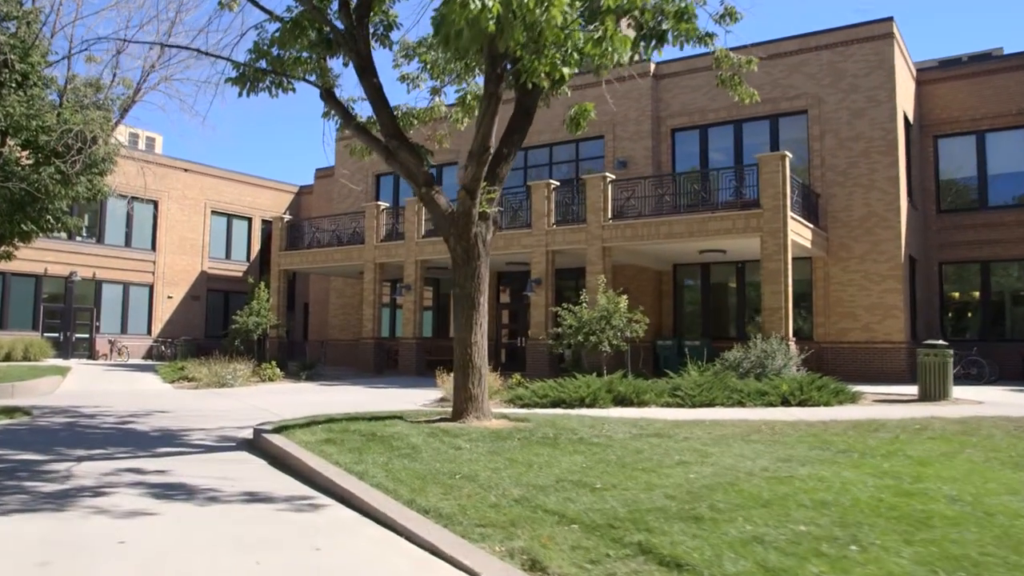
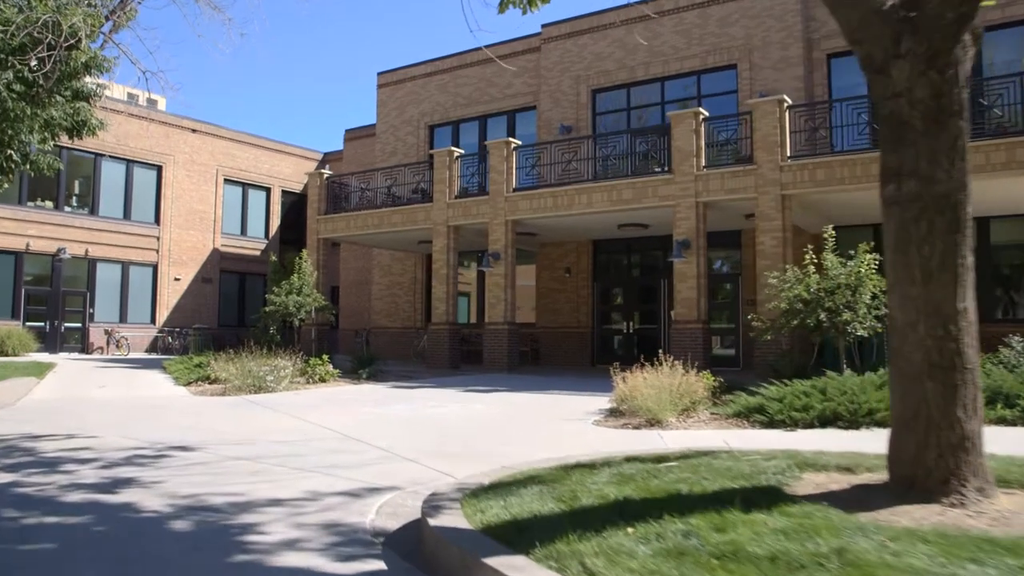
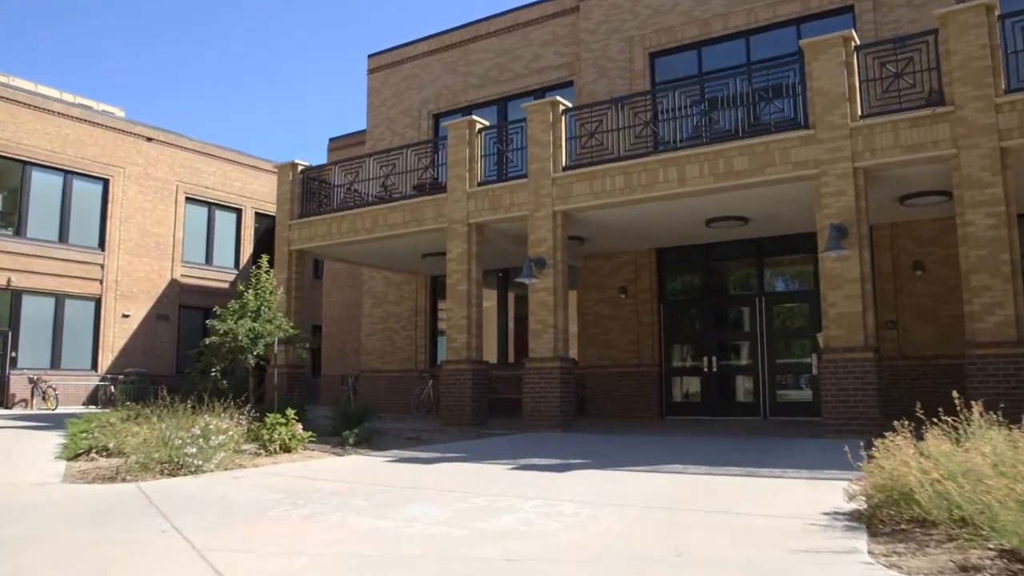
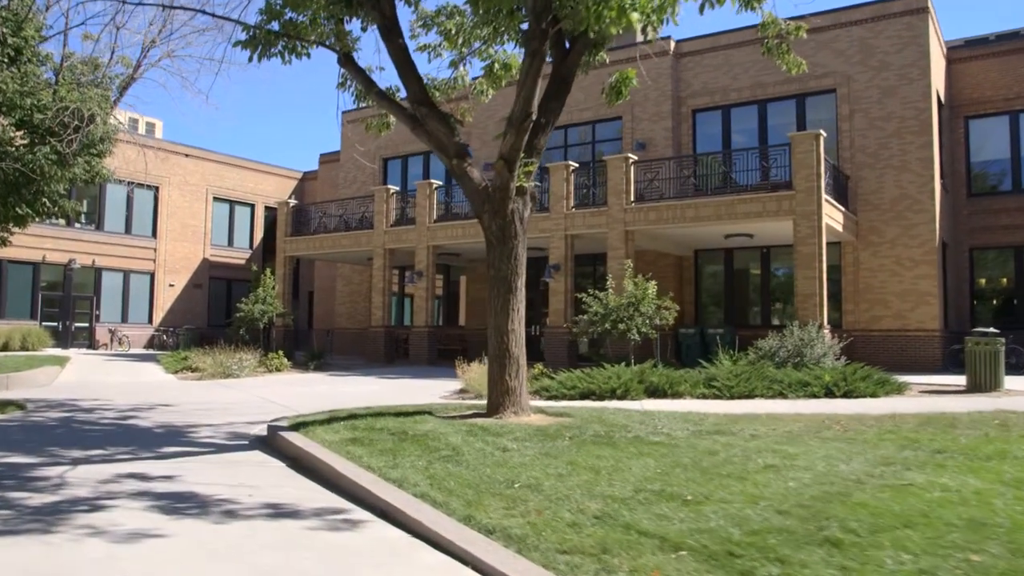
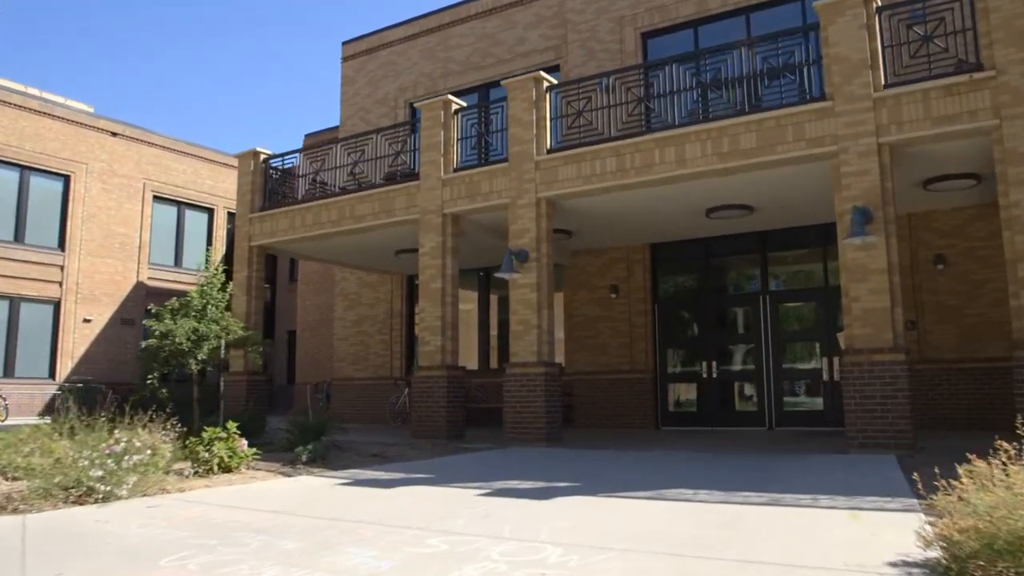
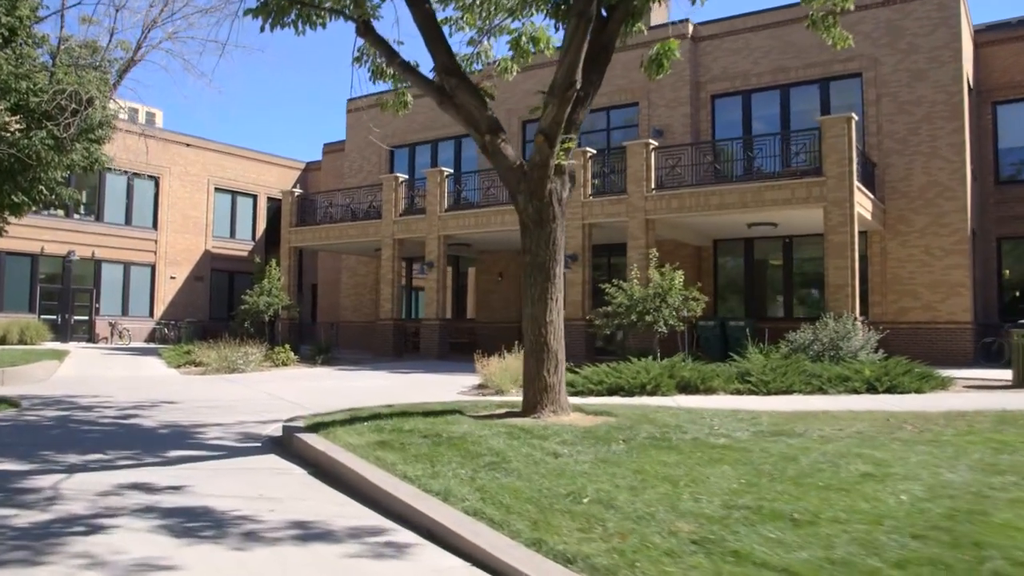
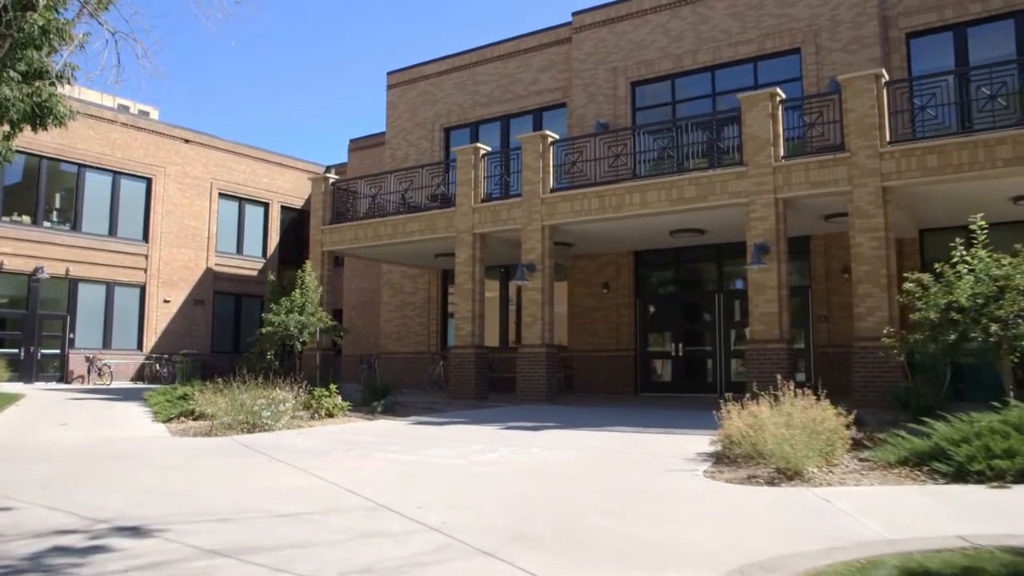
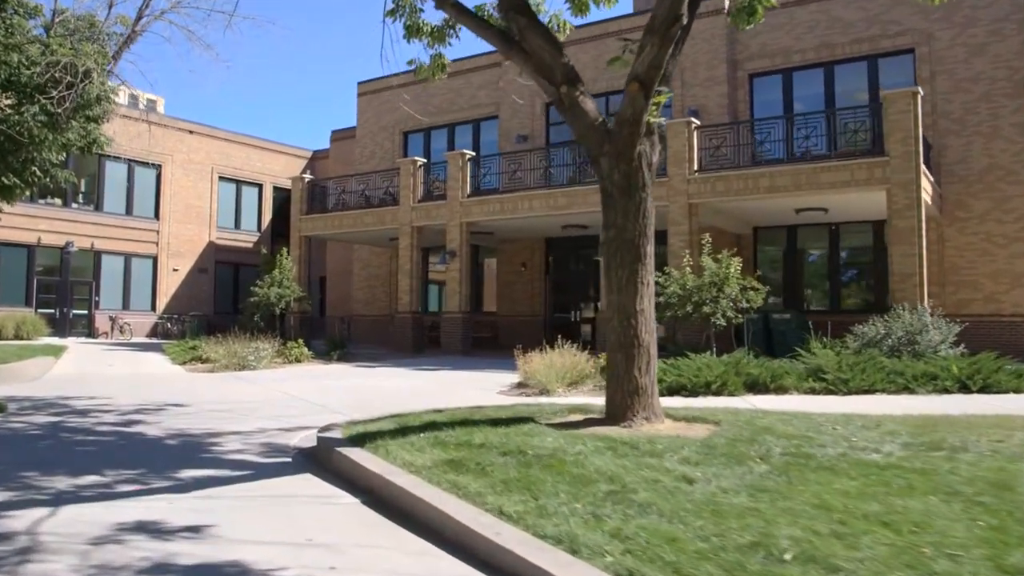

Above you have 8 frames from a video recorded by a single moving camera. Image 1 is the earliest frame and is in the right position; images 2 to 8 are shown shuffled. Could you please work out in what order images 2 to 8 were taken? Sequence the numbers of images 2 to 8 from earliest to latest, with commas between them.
4, 6, 8, 2, 7, 3, 5
